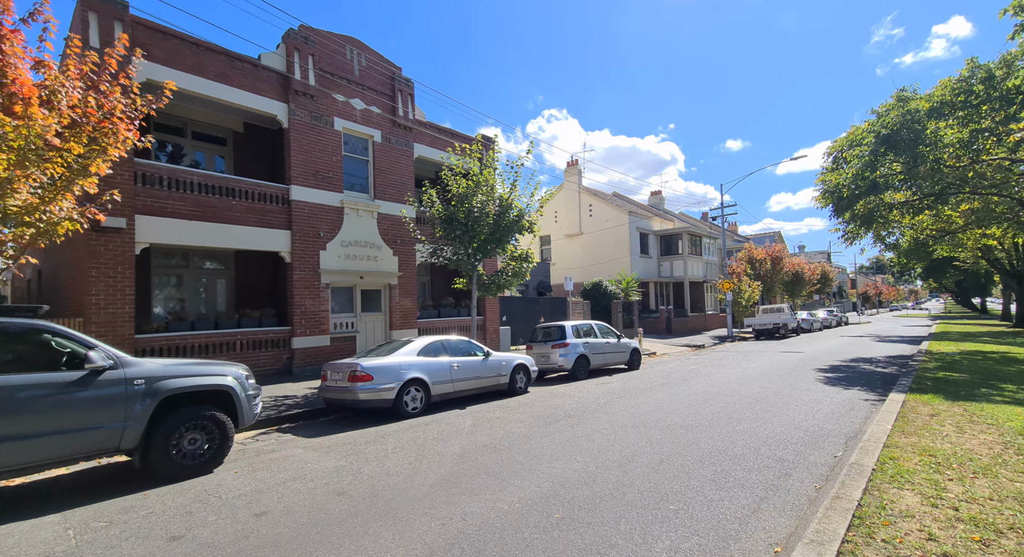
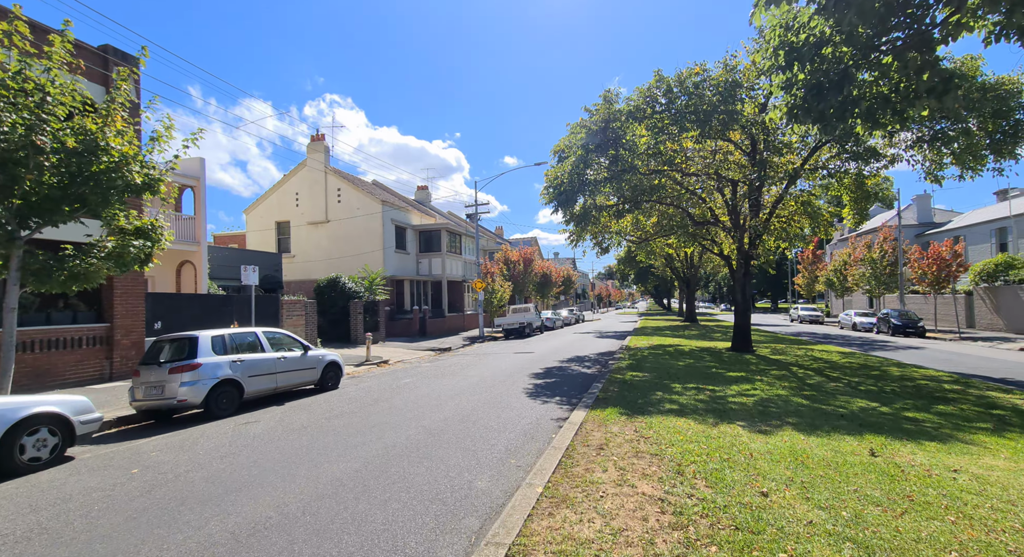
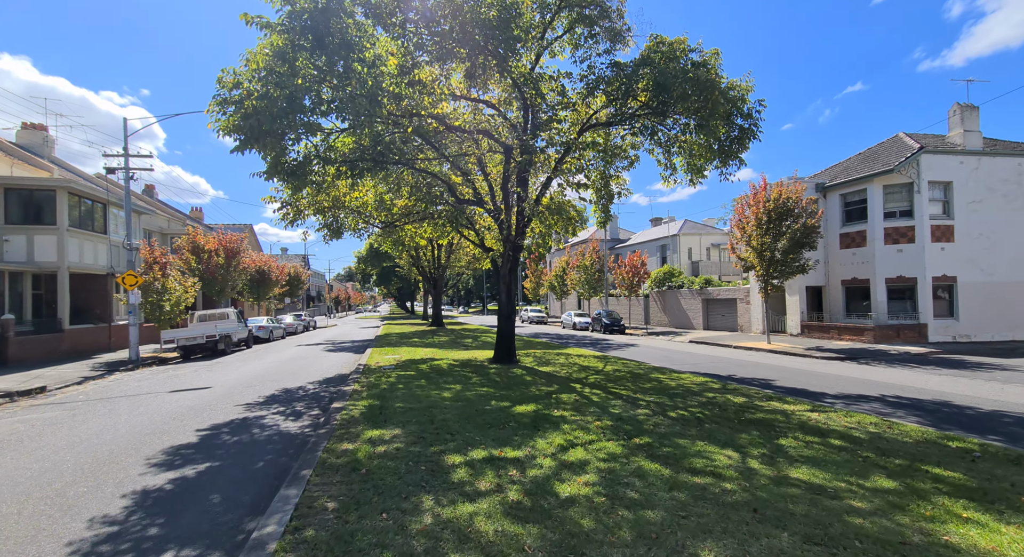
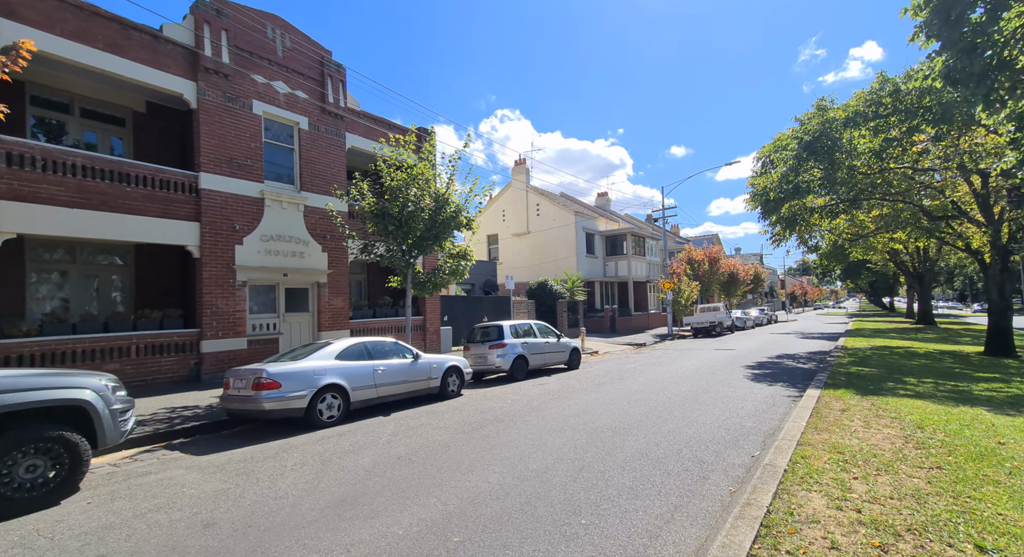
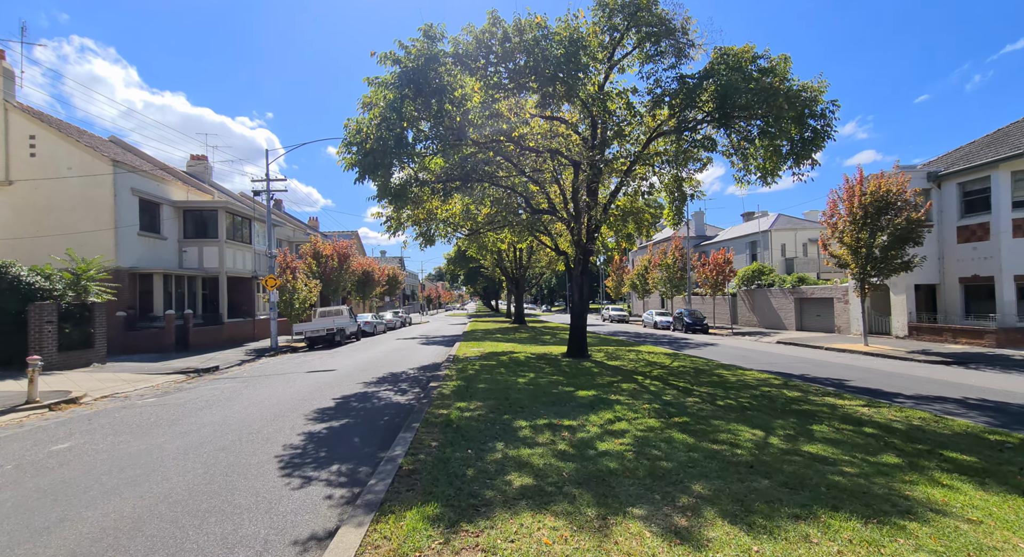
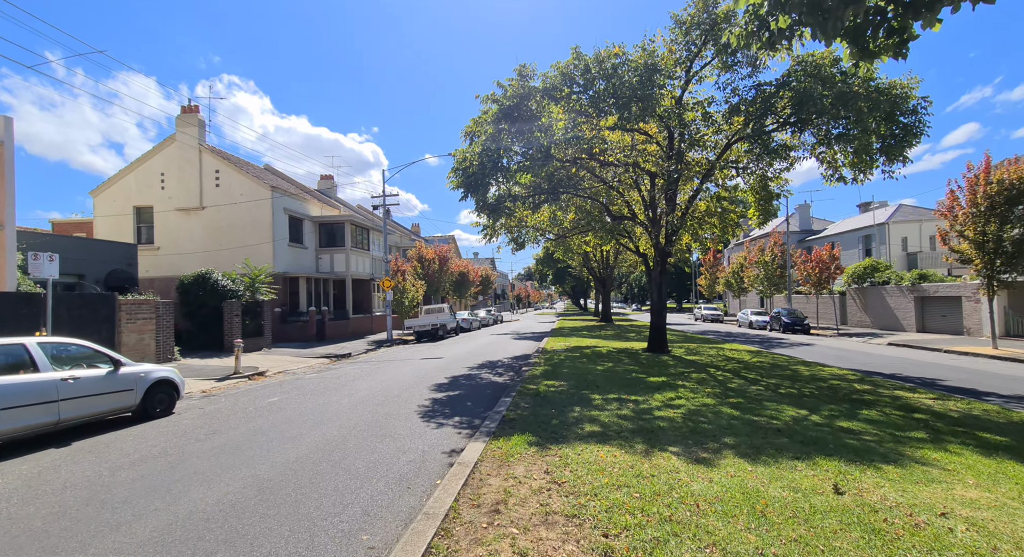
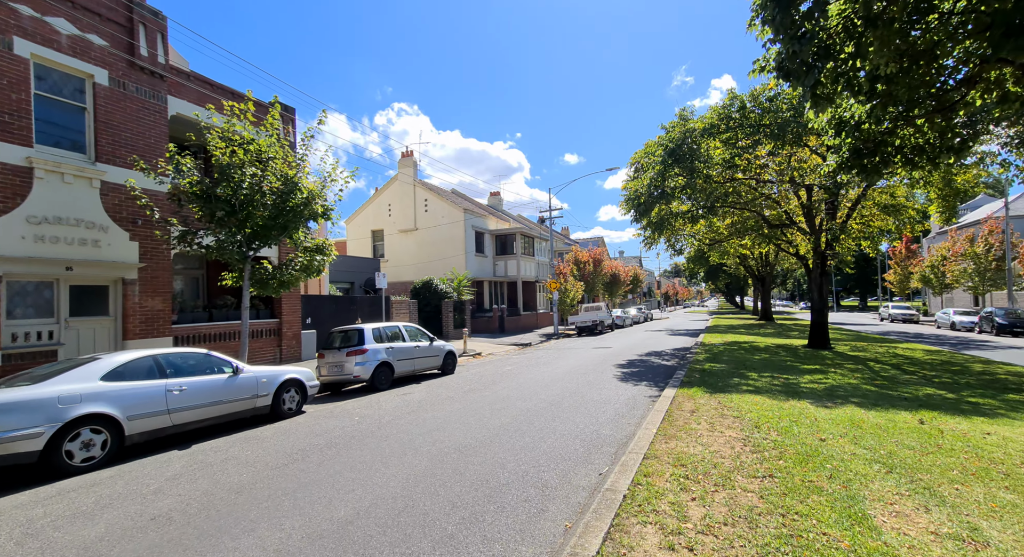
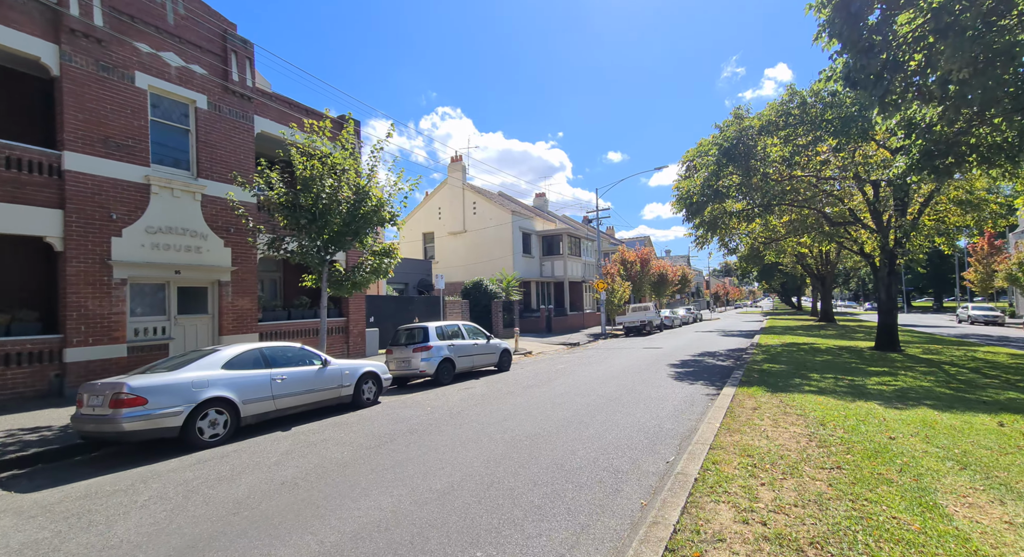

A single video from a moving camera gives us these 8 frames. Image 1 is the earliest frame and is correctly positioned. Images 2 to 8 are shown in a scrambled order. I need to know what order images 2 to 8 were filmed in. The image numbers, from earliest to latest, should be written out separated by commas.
4, 8, 7, 2, 6, 5, 3
